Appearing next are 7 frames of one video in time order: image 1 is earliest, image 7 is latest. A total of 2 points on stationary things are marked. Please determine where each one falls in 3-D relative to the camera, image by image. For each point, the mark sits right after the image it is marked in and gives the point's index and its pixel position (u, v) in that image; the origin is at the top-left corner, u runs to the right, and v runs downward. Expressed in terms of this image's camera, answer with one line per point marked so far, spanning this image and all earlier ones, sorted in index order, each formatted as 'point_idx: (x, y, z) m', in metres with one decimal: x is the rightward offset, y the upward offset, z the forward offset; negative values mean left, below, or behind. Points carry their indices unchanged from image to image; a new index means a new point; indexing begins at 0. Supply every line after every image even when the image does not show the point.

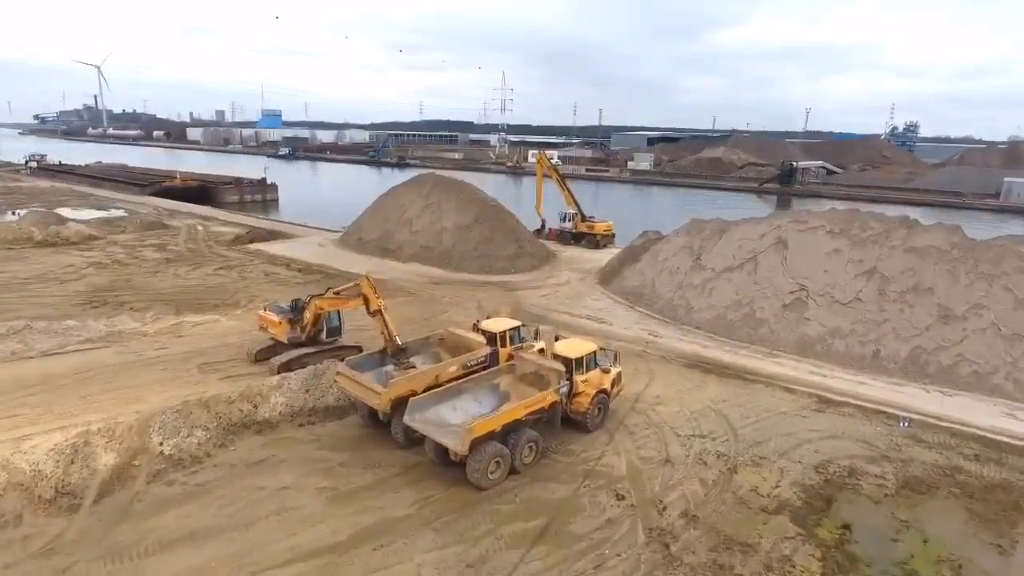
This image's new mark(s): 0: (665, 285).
0: (+3.0, +0.1, +13.6) m
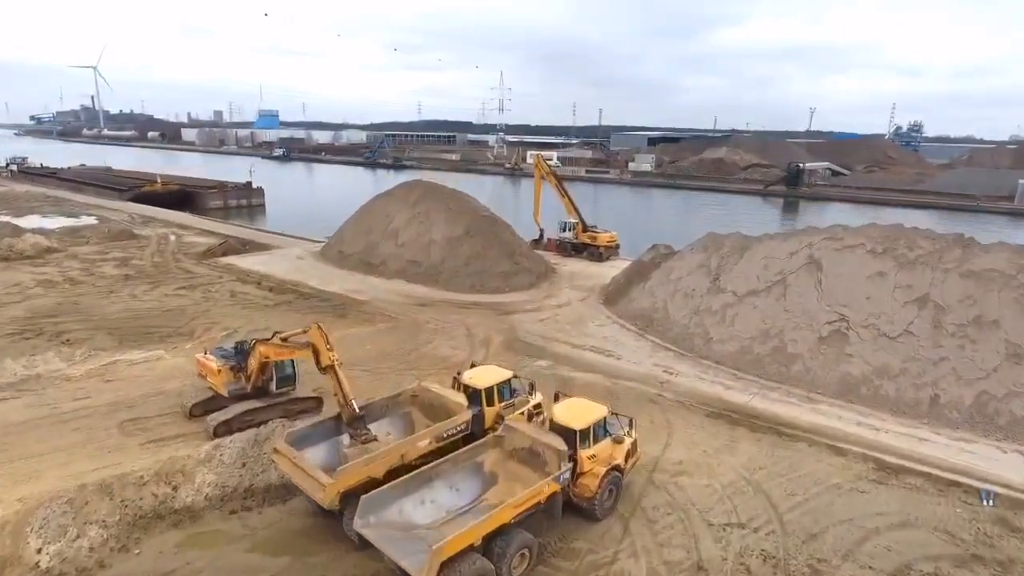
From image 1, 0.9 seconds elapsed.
0: (+2.9, -0.4, +12.0) m
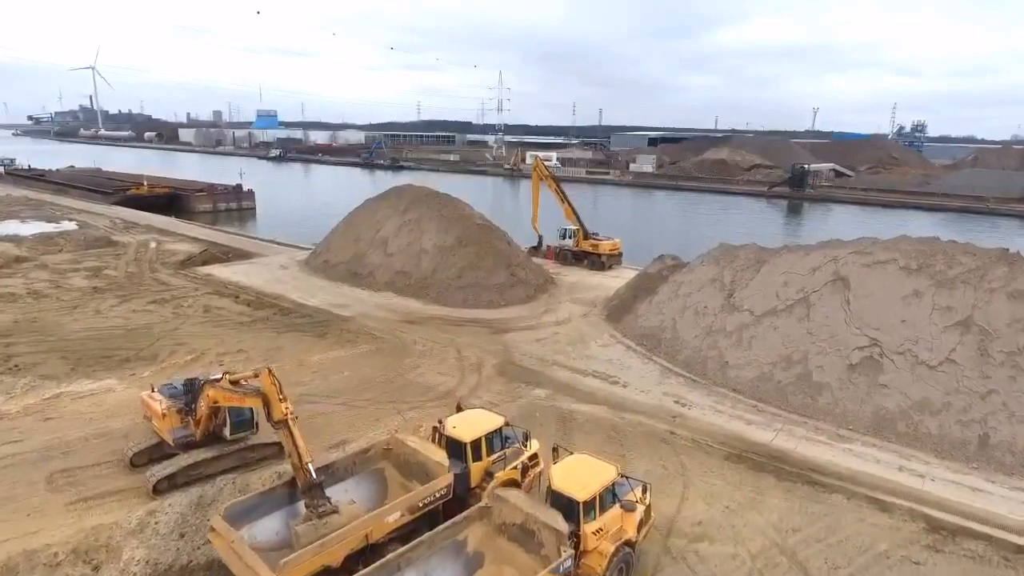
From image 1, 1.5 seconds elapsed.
0: (+2.8, -0.7, +10.9) m
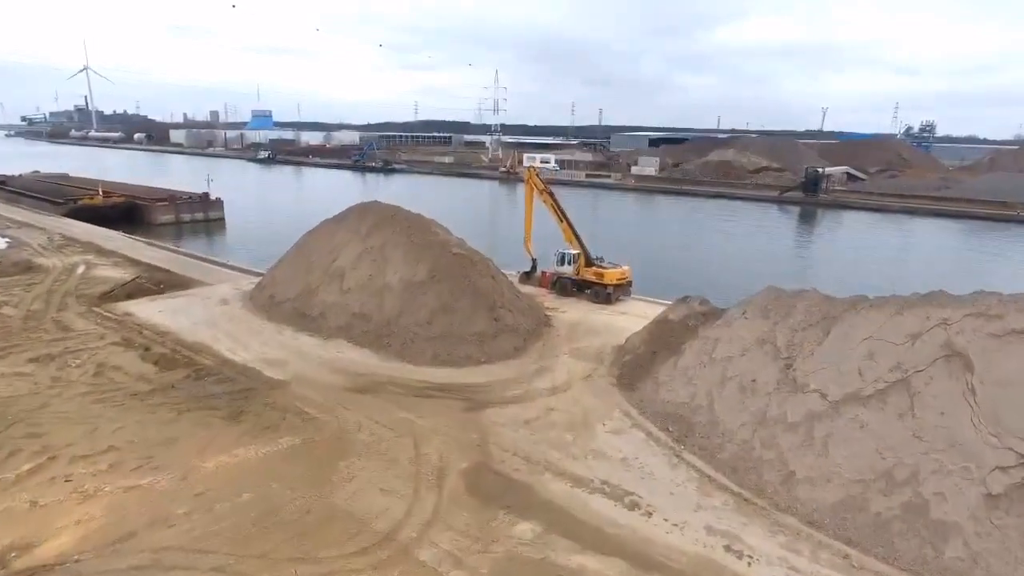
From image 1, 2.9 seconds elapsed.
0: (+2.6, -1.5, +8.0) m
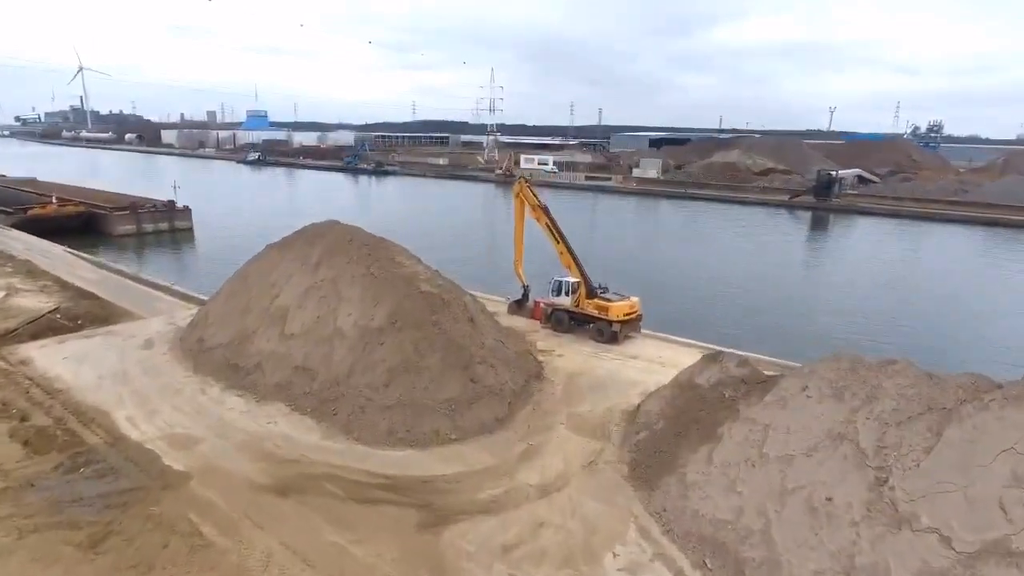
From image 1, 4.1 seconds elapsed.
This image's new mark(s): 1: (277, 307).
0: (+2.3, -2.1, +5.5) m
1: (-3.6, -0.3, +10.6) m
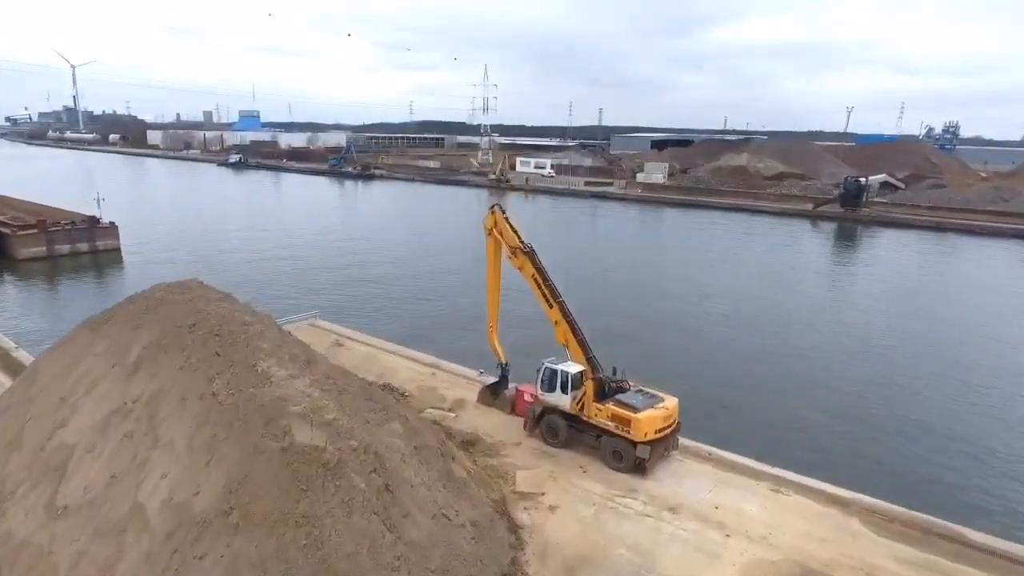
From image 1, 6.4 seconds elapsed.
0: (+2.0, -3.2, +1.0) m
1: (-4.0, -1.4, +6.1) m
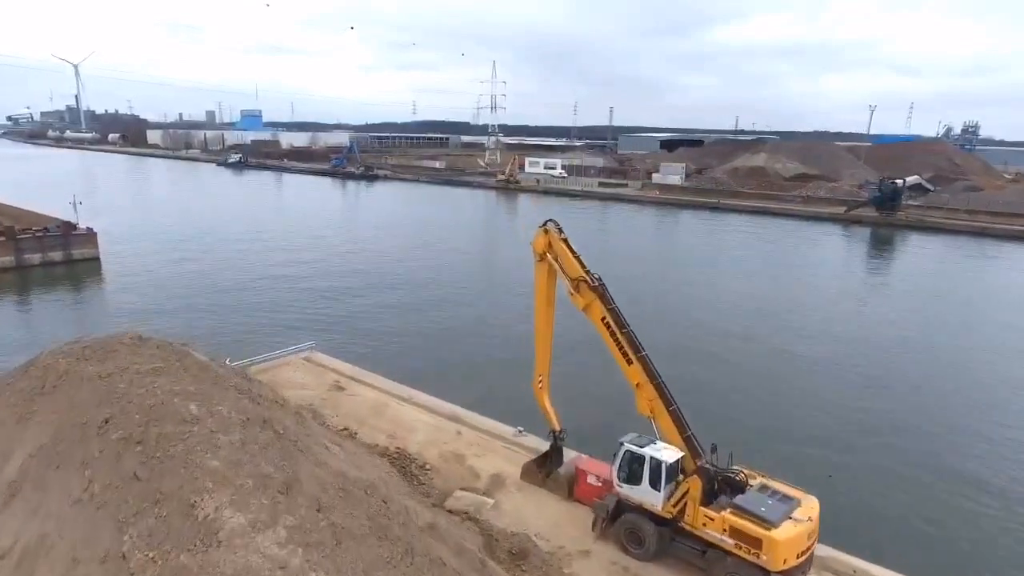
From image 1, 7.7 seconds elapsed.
0: (+2.5, -3.7, -1.4) m
1: (-3.4, -1.8, +3.7) m
